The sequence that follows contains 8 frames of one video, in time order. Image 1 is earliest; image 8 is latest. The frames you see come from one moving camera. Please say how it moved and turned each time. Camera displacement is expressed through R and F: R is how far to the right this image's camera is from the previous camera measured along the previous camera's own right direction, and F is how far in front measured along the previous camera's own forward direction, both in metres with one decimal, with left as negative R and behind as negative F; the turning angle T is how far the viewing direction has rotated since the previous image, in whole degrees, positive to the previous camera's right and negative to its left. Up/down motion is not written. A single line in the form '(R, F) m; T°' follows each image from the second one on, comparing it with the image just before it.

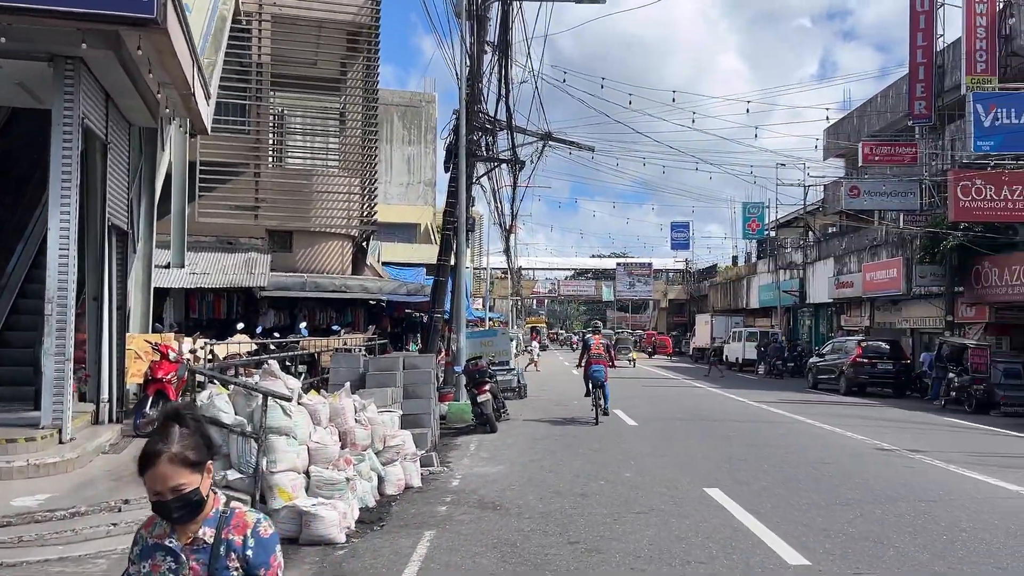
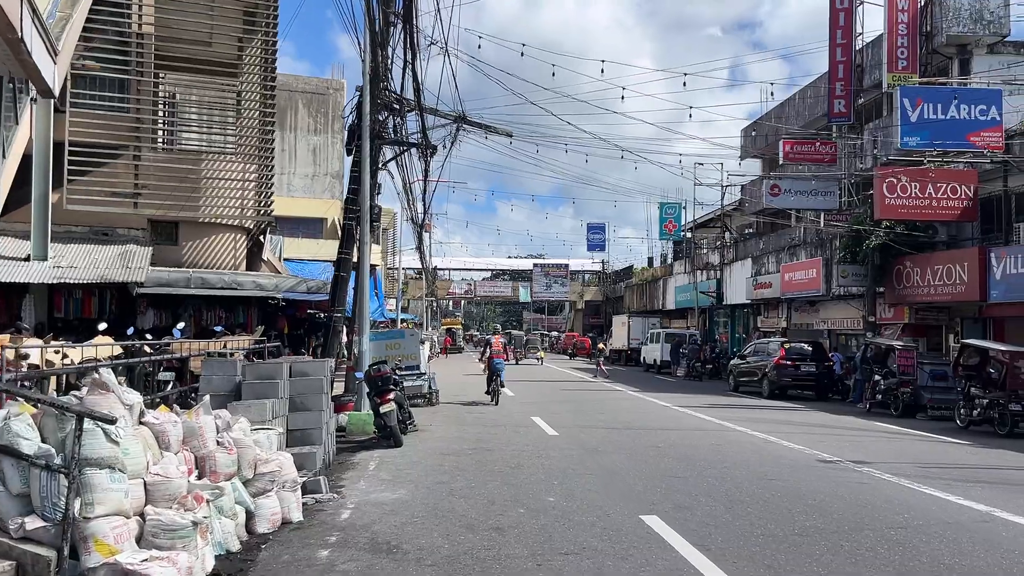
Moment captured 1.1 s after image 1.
(+0.1, +1.4) m; +6°
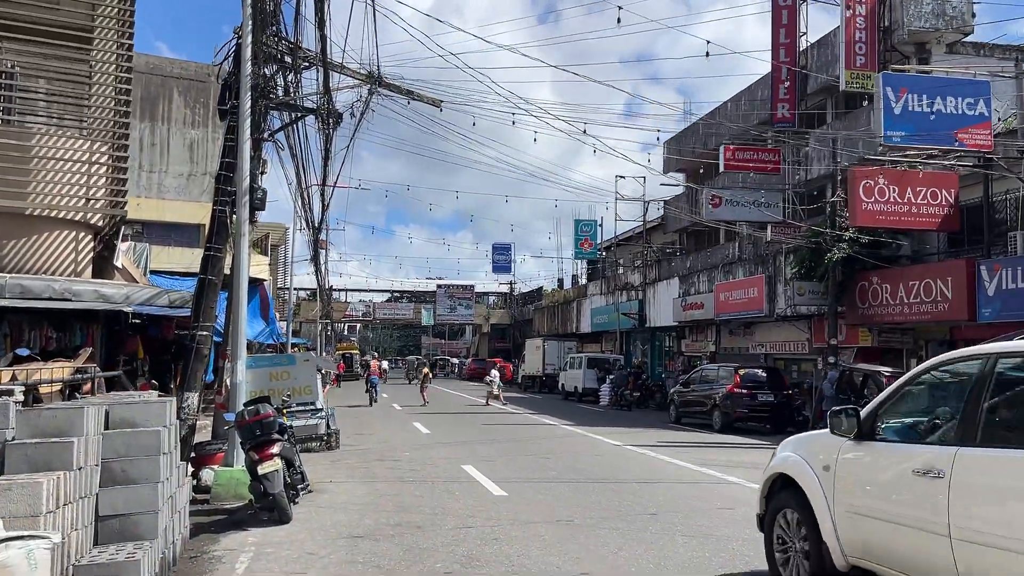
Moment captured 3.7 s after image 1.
(-0.4, +3.4) m; +7°
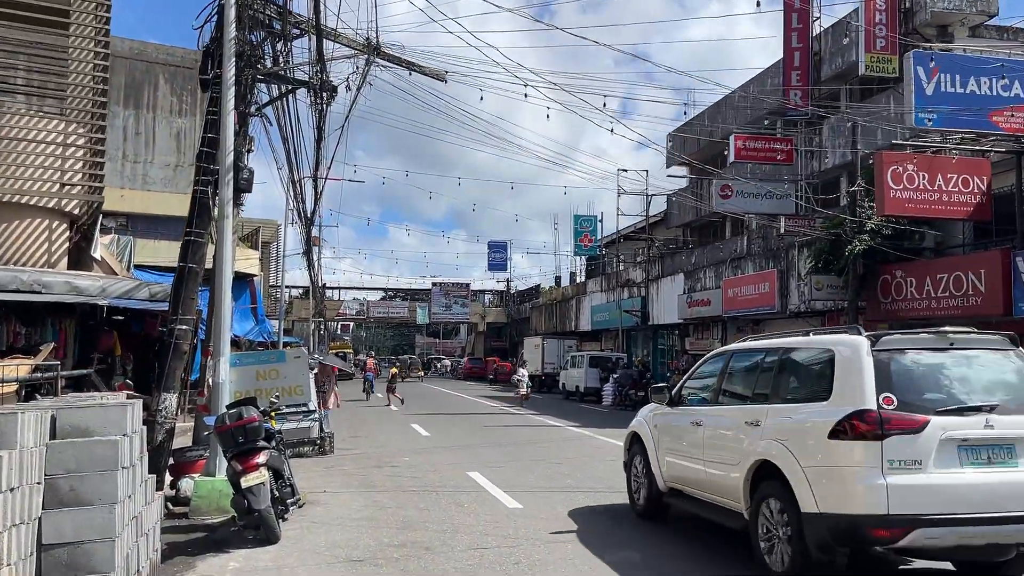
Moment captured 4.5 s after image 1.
(-0.2, +1.0) m; 0°
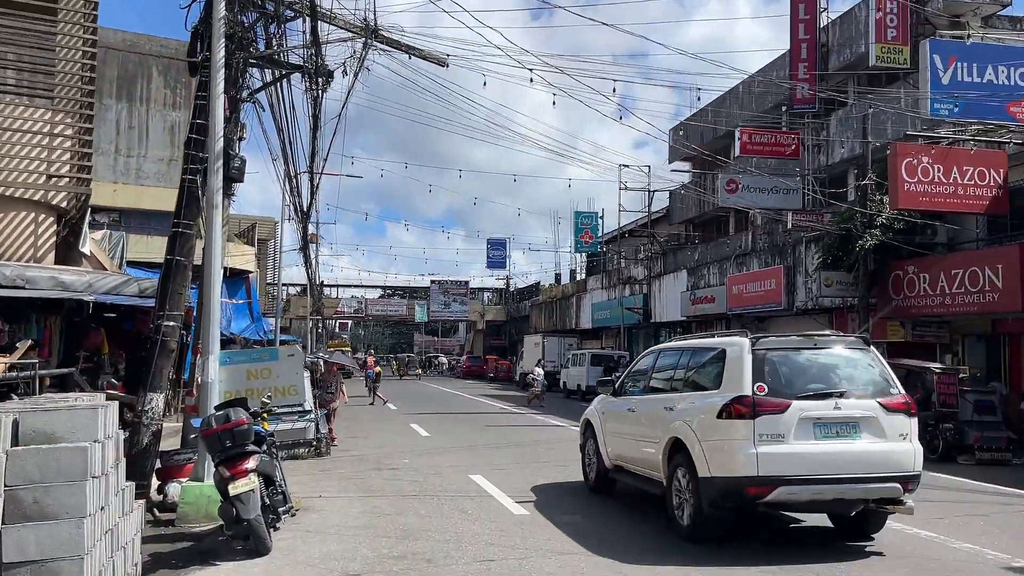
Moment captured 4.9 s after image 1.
(-0.1, +0.5) m; 0°
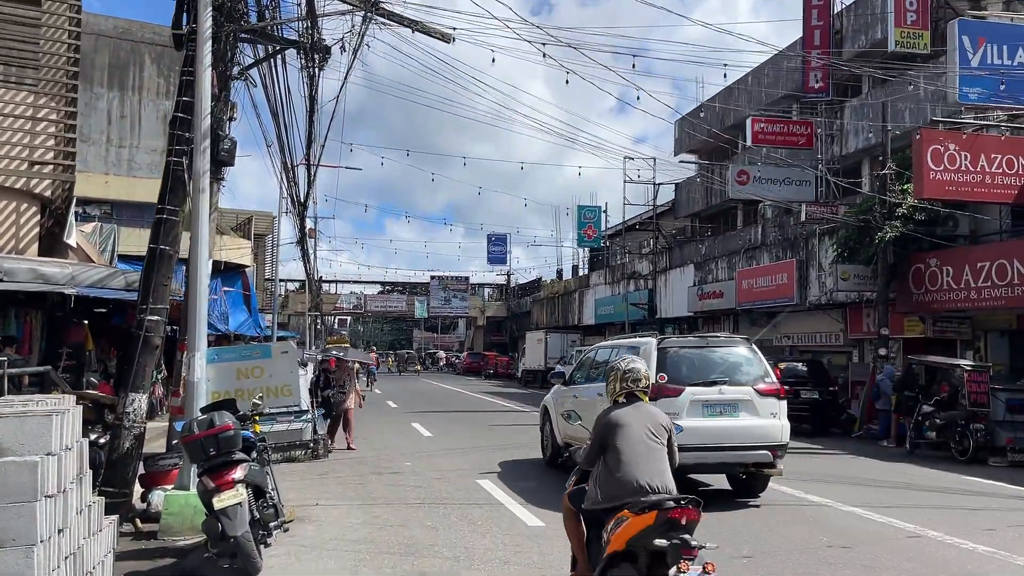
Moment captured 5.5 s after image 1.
(-0.1, +0.7) m; 0°
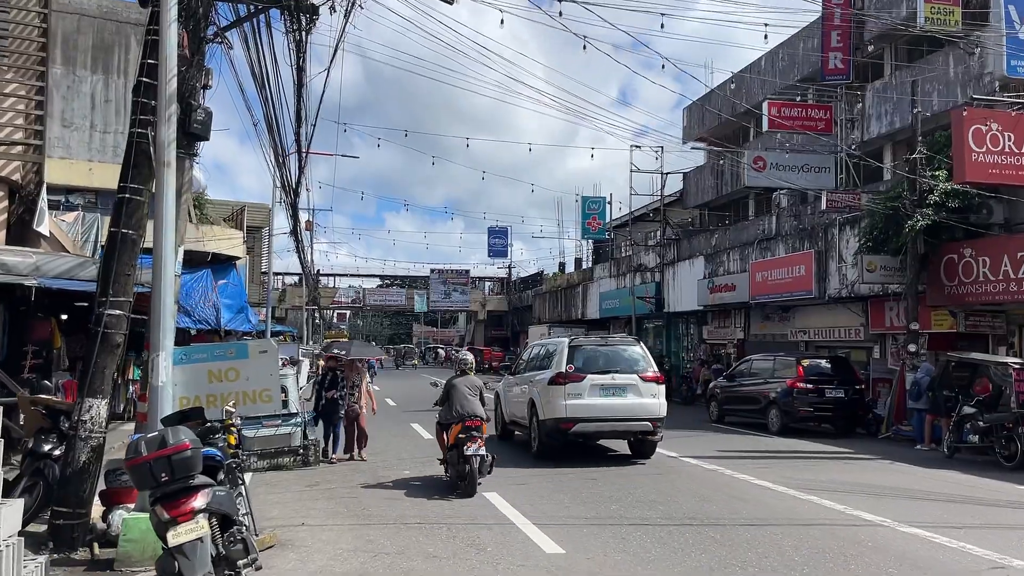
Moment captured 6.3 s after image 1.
(-0.1, +1.0) m; 0°
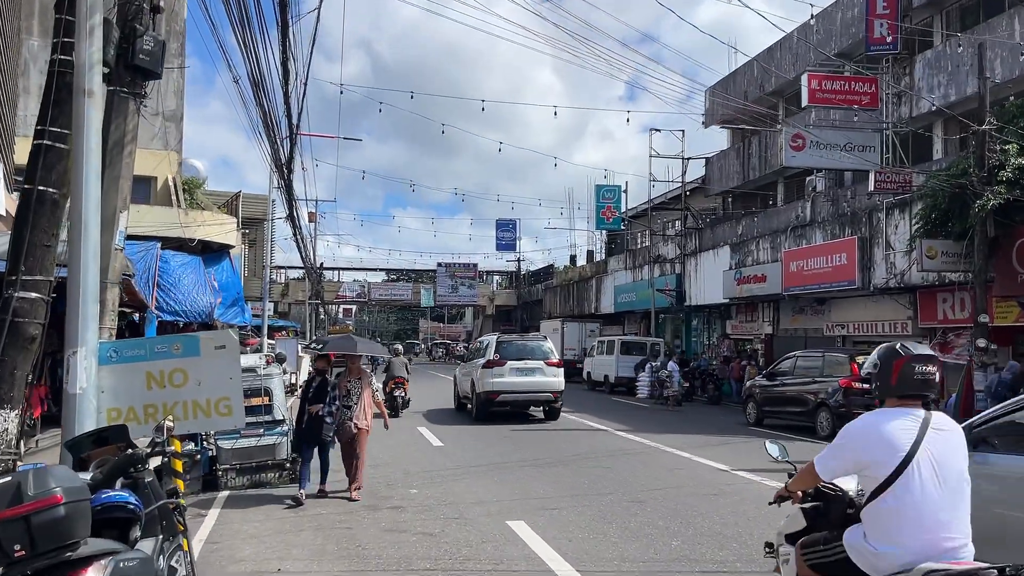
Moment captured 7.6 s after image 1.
(-0.2, +1.7) m; 0°
